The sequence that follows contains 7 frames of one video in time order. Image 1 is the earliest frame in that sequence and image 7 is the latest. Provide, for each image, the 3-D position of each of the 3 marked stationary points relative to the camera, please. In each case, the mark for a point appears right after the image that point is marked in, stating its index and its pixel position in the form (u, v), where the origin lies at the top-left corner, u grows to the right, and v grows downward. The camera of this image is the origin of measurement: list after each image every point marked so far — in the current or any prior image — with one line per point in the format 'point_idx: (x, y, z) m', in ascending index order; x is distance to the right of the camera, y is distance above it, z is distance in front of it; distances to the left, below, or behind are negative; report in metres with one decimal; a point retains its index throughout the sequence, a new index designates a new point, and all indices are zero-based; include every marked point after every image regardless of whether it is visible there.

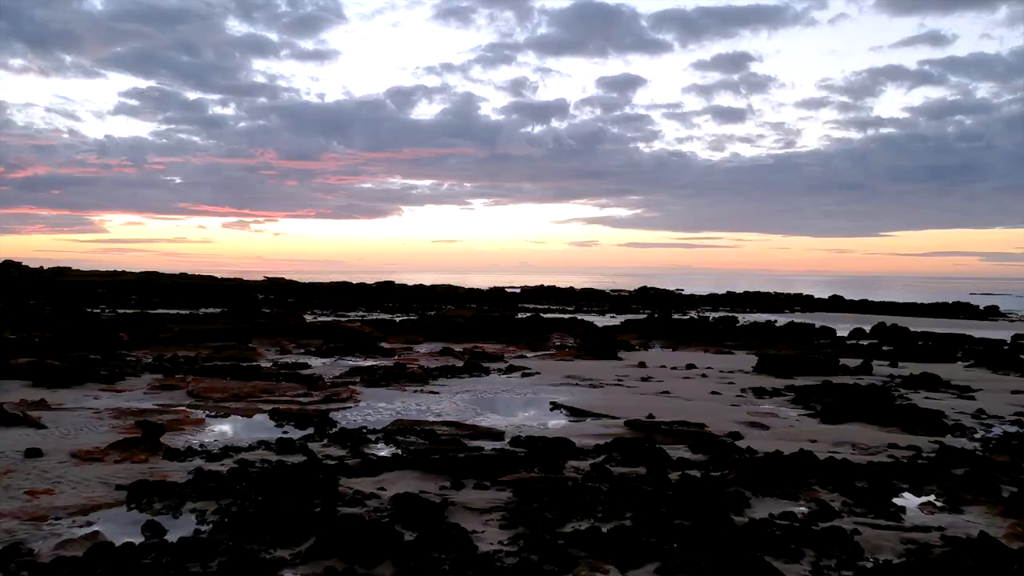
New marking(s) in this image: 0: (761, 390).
0: (+3.6, -1.5, +15.8) m
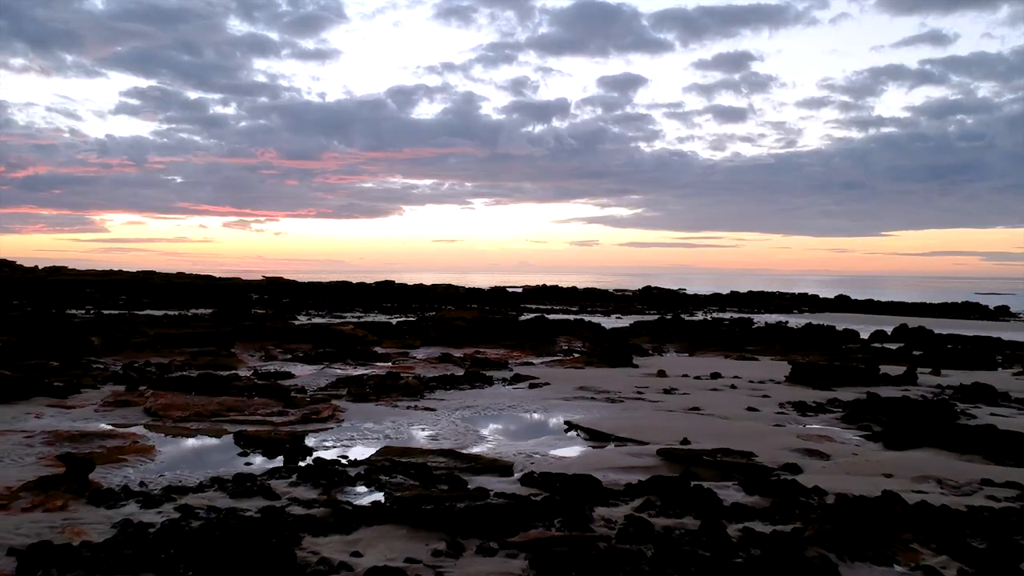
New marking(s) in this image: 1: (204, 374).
0: (+3.7, -1.5, +13.9) m
1: (-4.9, -1.4, +17.0) m
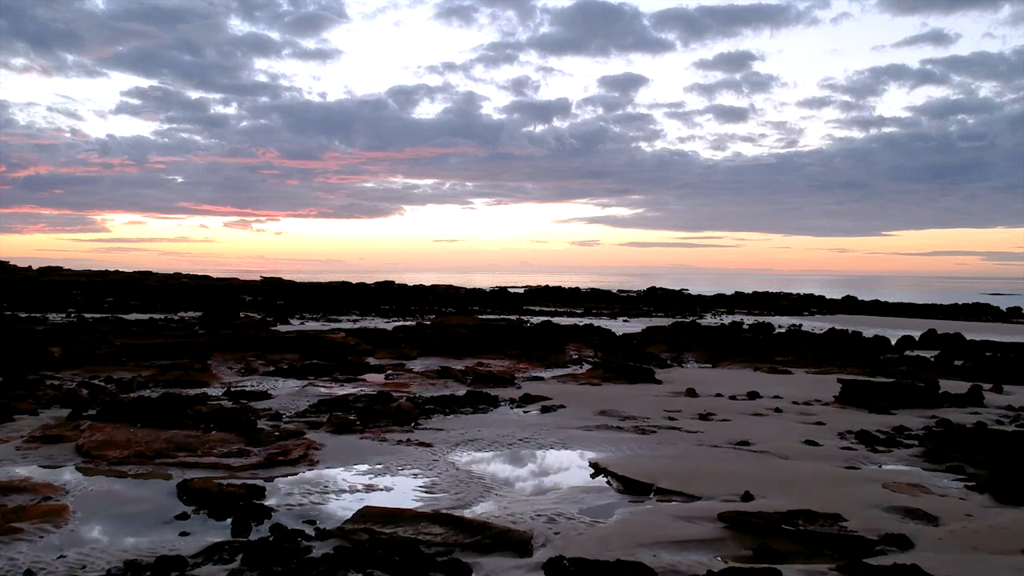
0: (+3.9, -1.6, +11.6) m
1: (-4.7, -1.5, +14.8) m
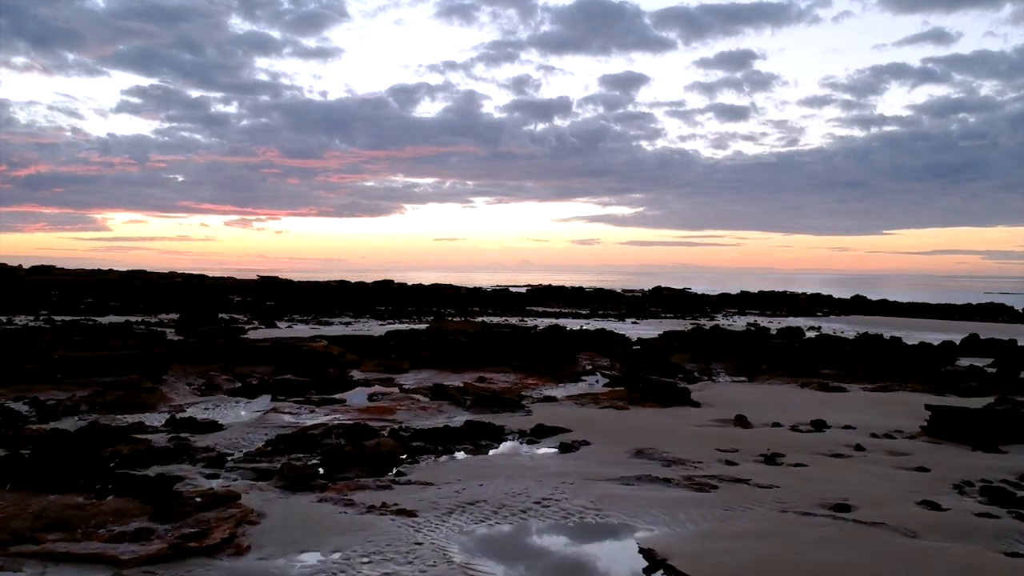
0: (+4.0, -1.7, +8.6) m
1: (-4.6, -1.5, +11.9) m
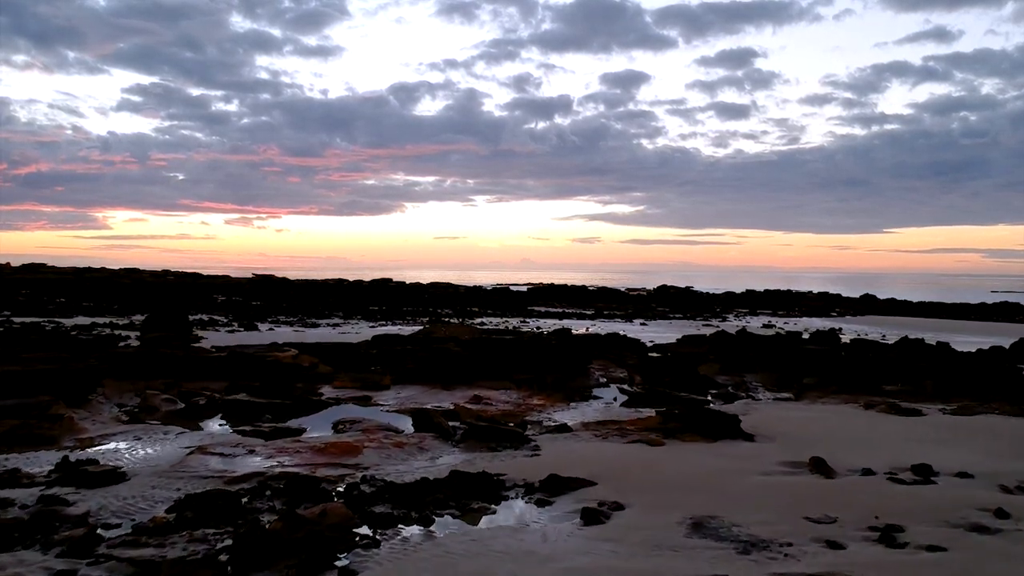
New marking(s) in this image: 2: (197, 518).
0: (+4.0, -1.7, +5.5) m
1: (-4.6, -1.5, +8.7) m
2: (-2.2, -1.6, +7.6) m
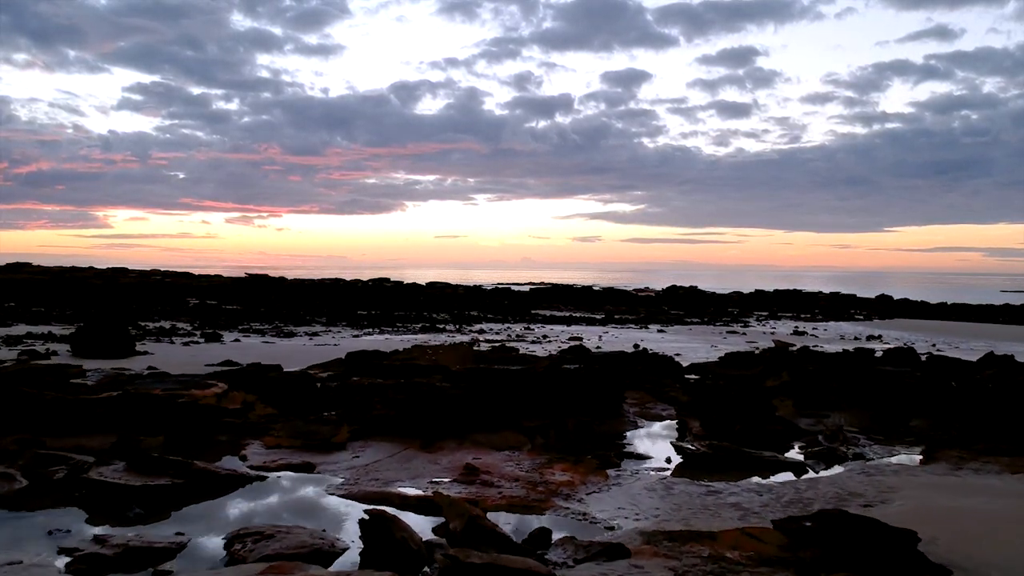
0: (+4.1, -1.9, +0.5) m
1: (-4.5, -1.7, +3.7) m
2: (-2.1, -1.7, +2.6) m
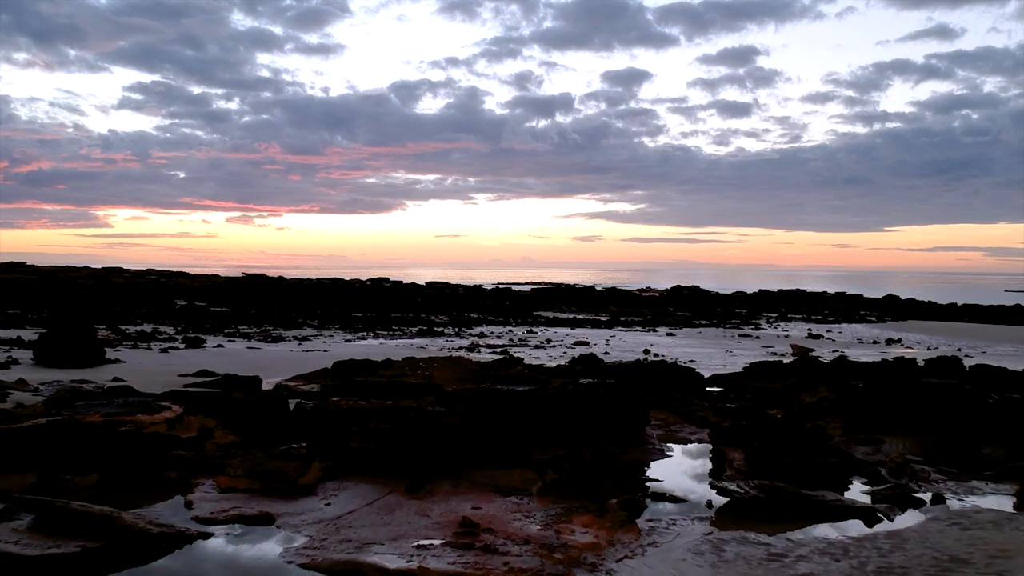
0: (+4.1, -1.9, -1.6) m
1: (-4.5, -1.8, +1.6) m
2: (-2.0, -1.8, +0.5) m
